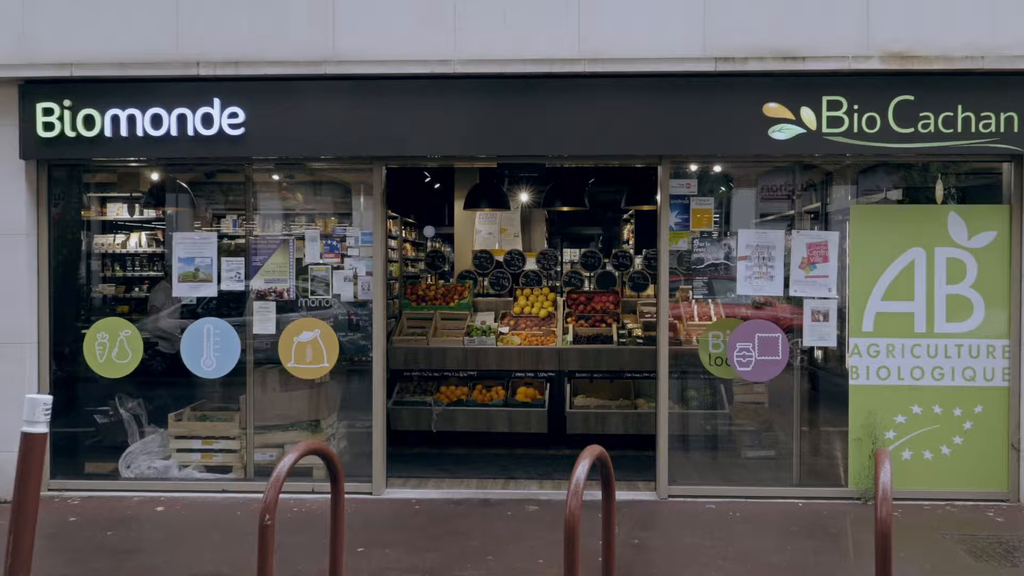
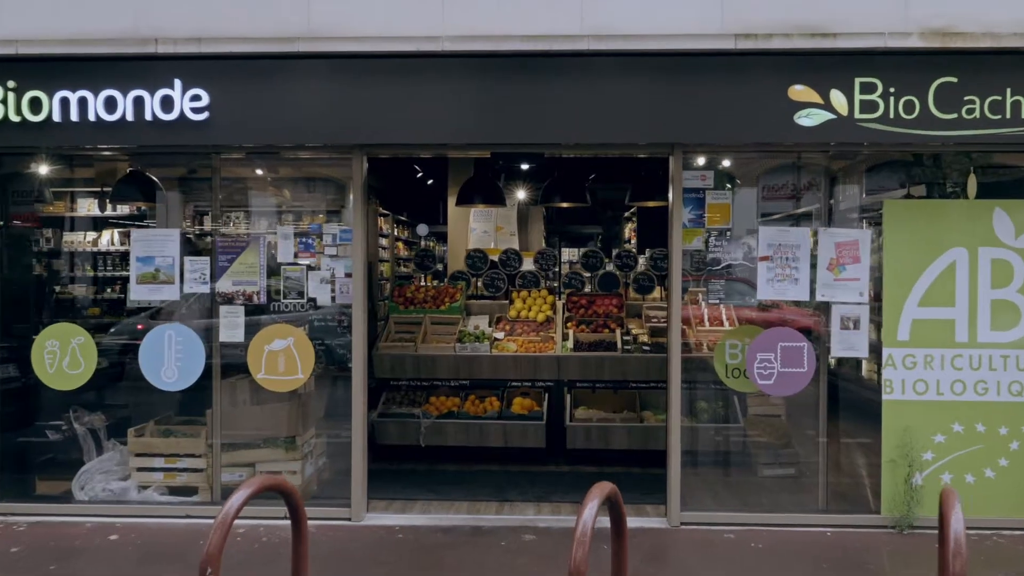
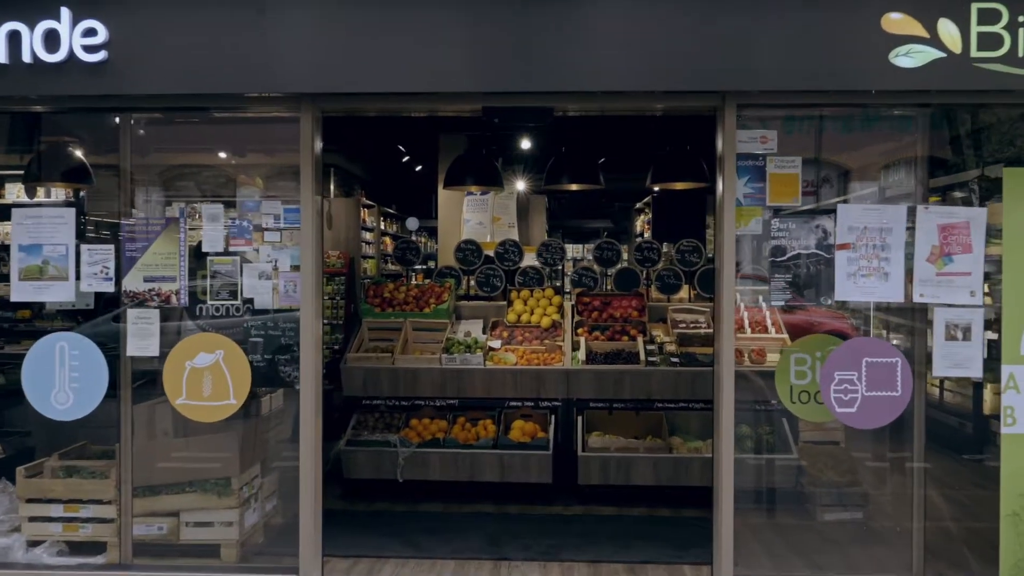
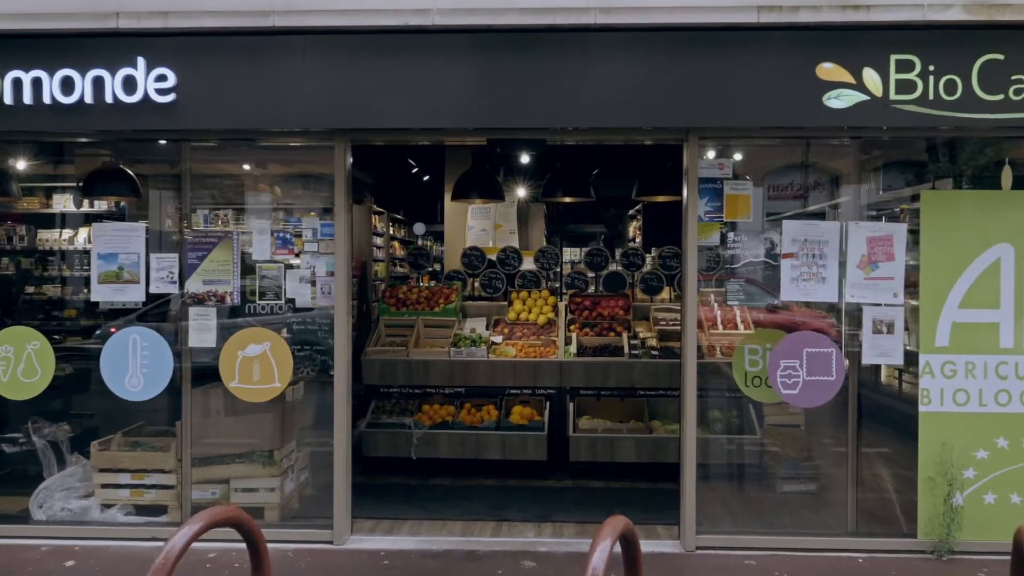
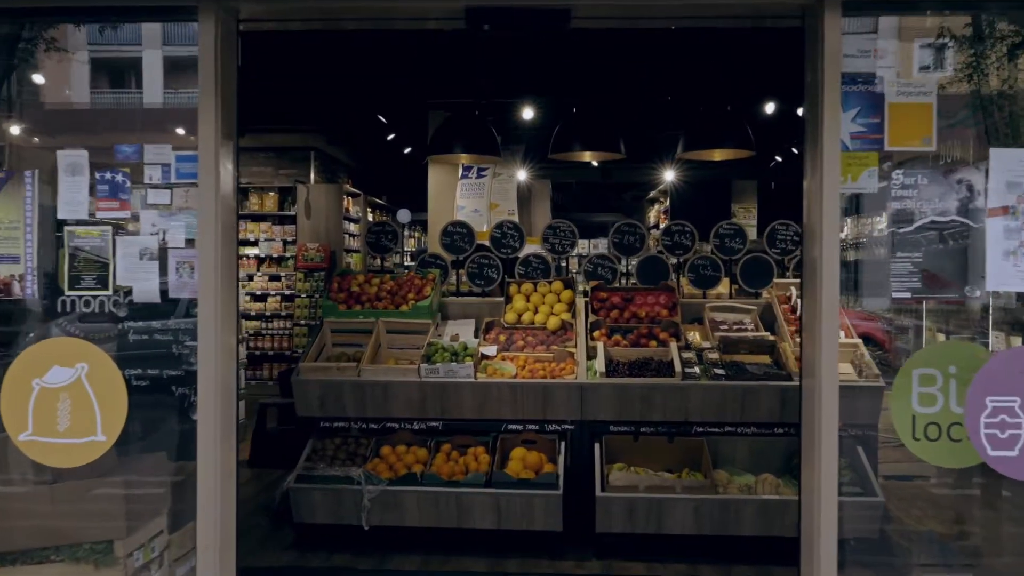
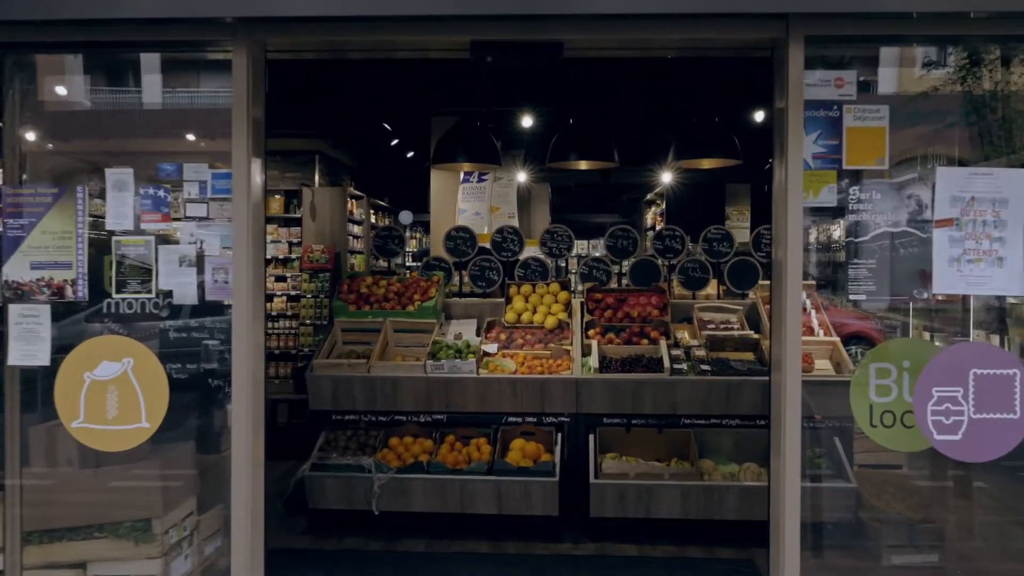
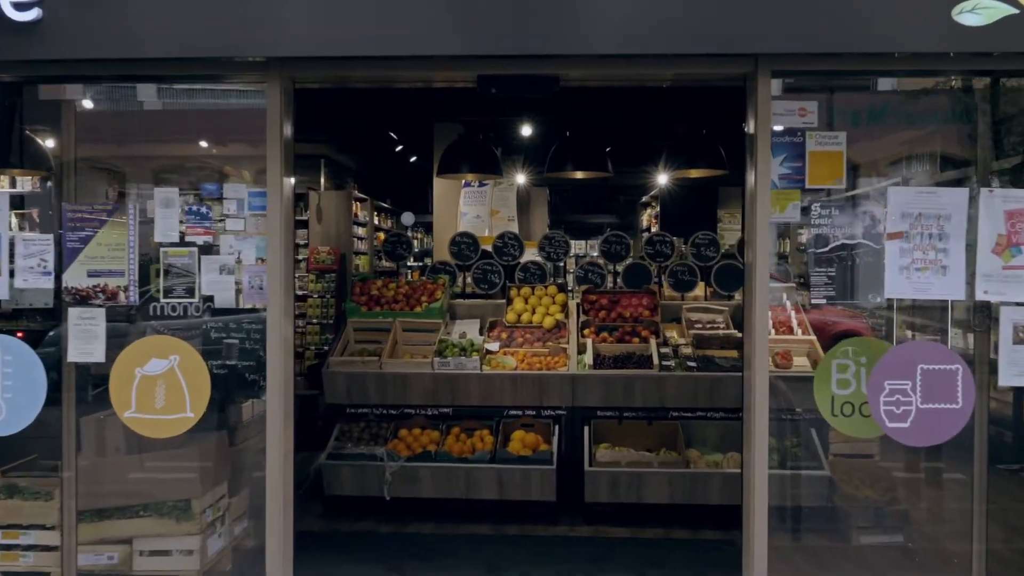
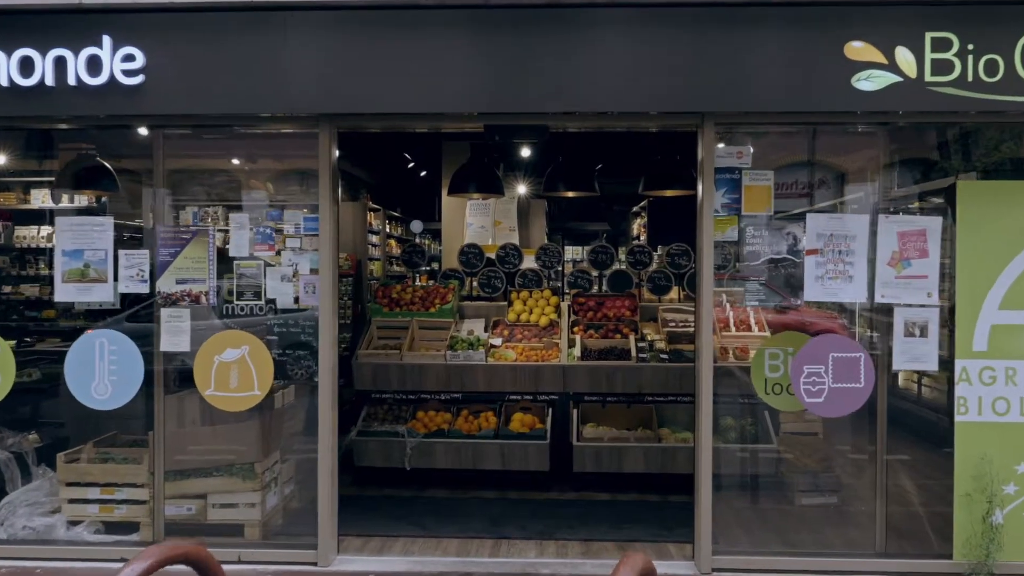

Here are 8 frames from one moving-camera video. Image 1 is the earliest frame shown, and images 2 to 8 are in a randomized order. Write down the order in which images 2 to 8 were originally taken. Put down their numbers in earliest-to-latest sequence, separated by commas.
2, 4, 8, 3, 7, 6, 5
